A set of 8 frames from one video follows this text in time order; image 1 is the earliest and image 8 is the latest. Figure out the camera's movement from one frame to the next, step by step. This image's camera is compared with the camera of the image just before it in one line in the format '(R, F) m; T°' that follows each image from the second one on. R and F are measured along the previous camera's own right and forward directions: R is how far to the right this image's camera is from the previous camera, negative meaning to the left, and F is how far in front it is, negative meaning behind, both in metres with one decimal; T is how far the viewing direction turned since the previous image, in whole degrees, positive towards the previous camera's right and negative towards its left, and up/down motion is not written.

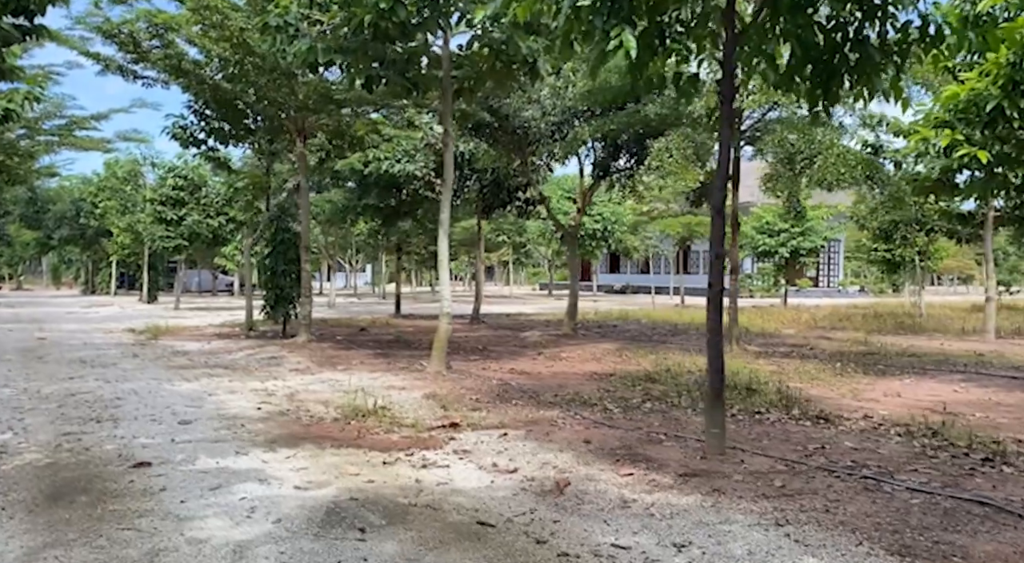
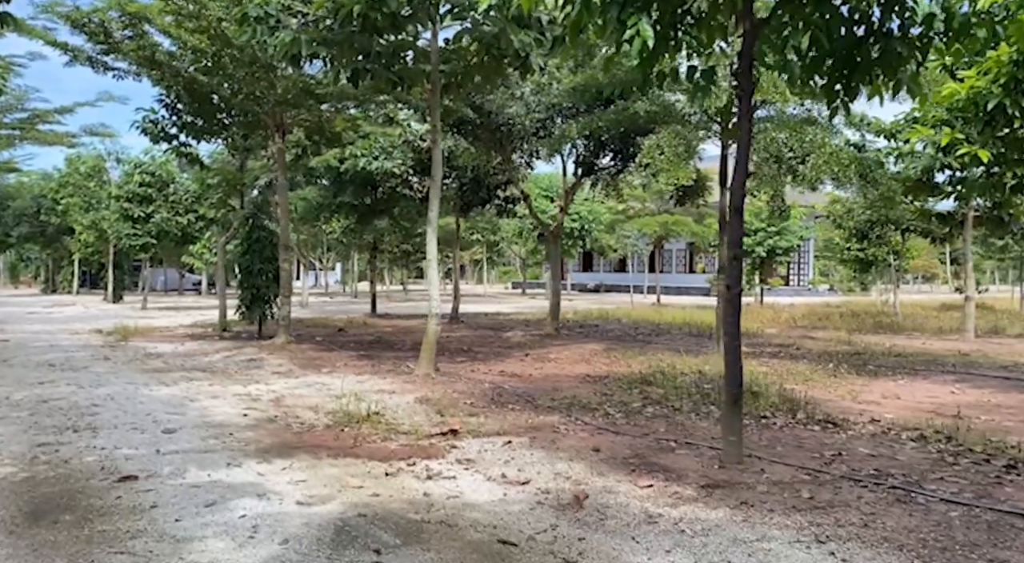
(-0.3, +0.3) m; +2°
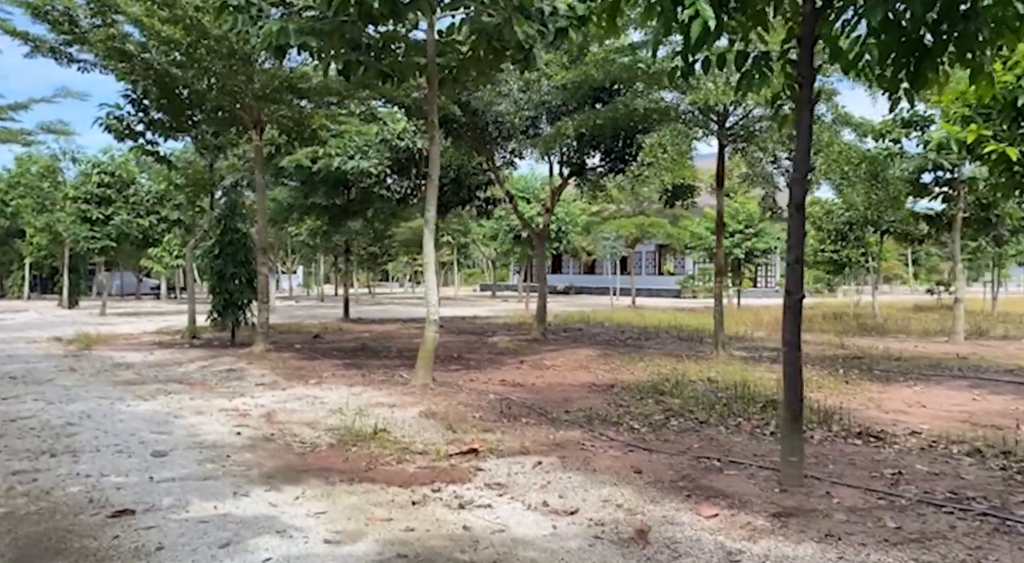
(-0.5, +0.5) m; +3°
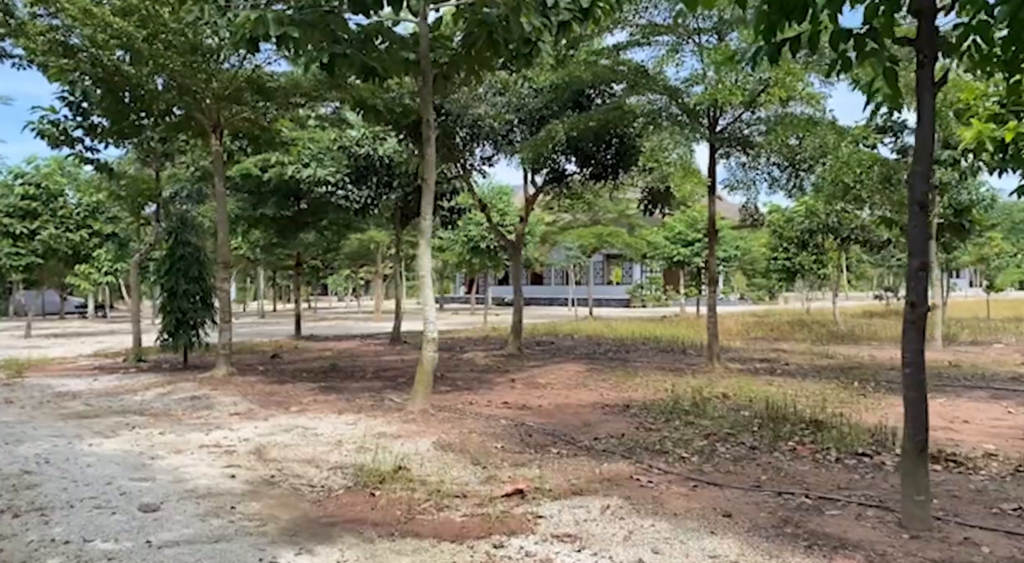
(-0.7, +0.8) m; +4°
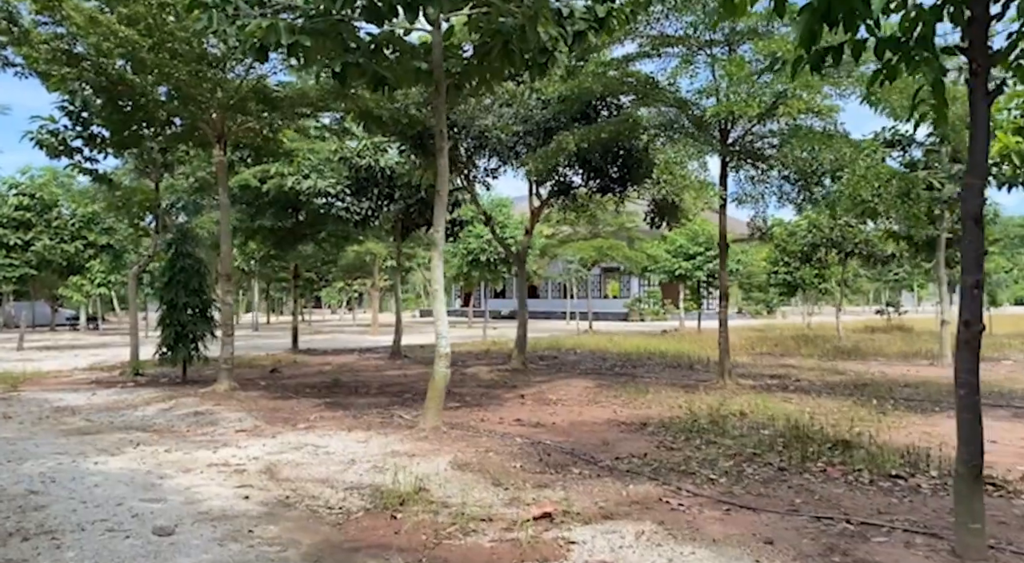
(-0.2, +0.2) m; +1°
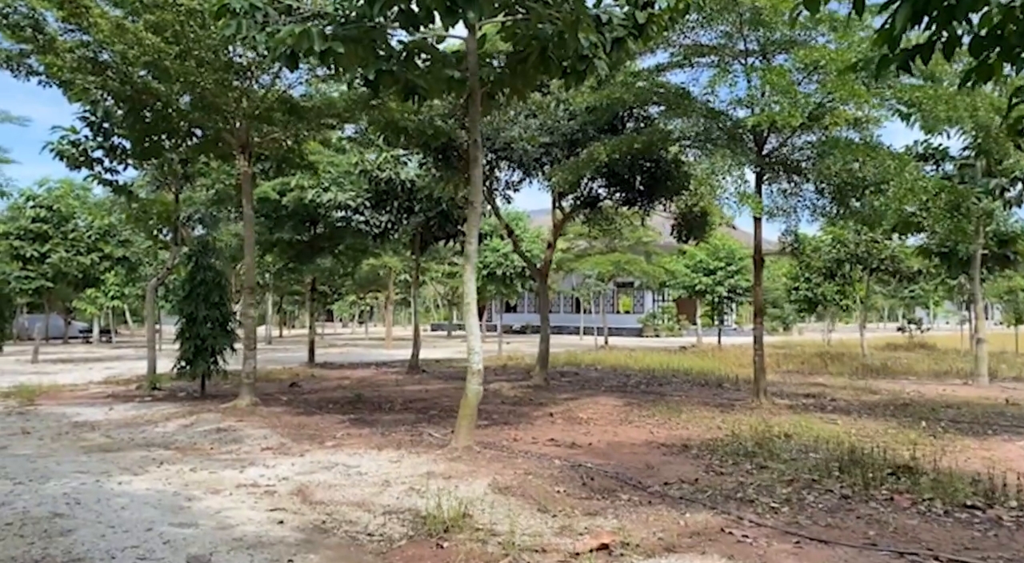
(-0.3, +0.3) m; -1°
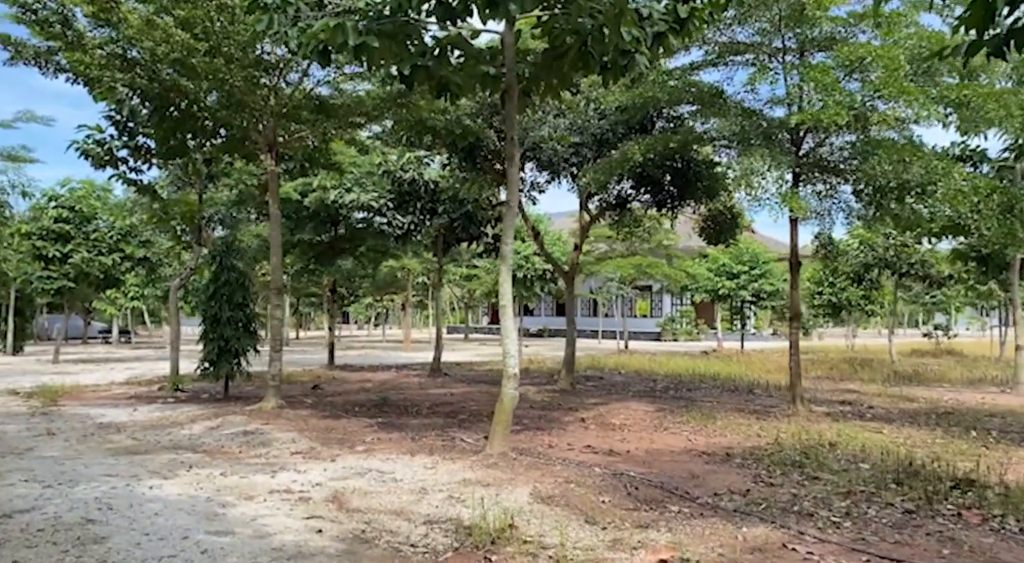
(-0.2, +0.2) m; -1°
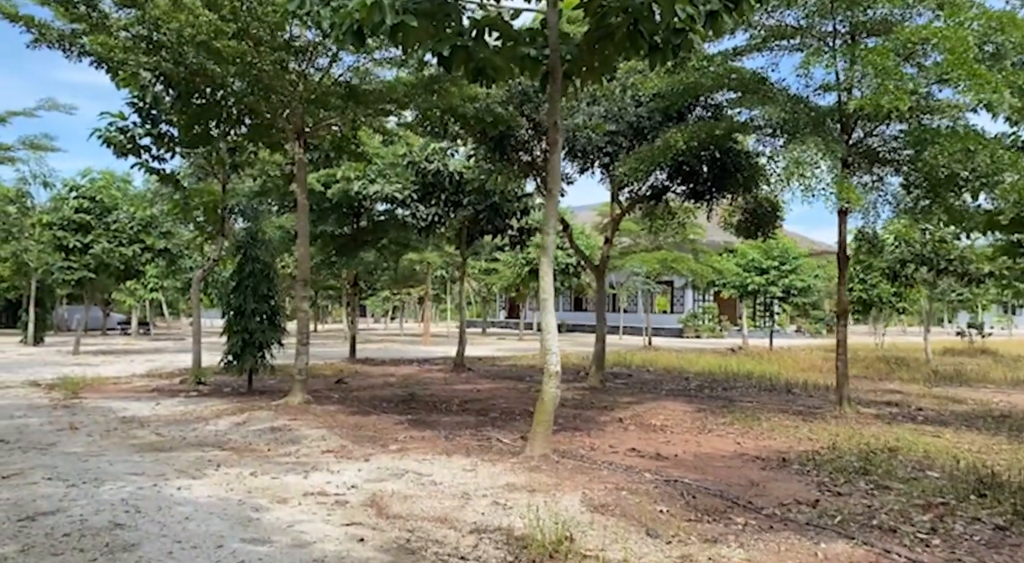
(-0.3, +0.4) m; -1°
